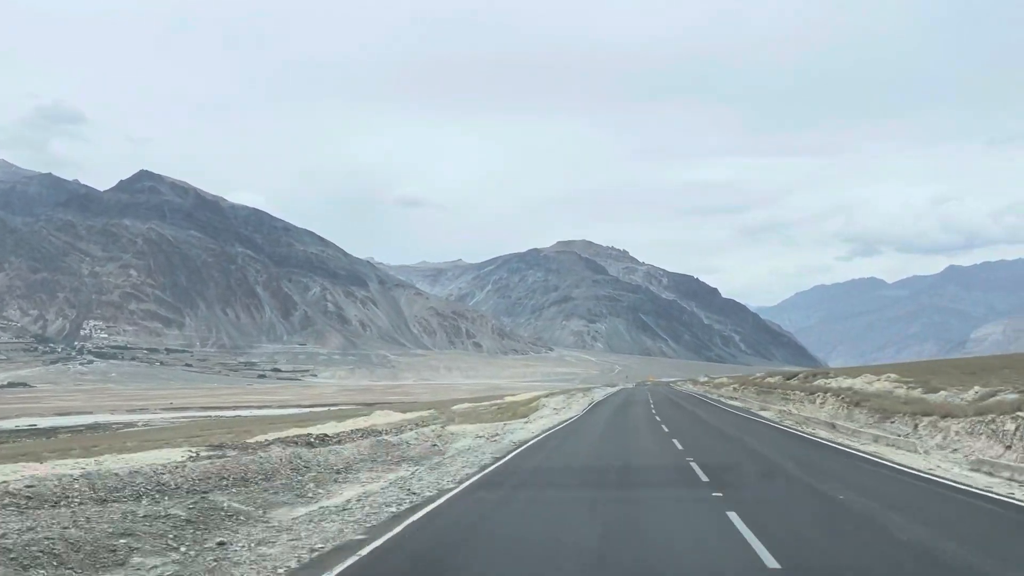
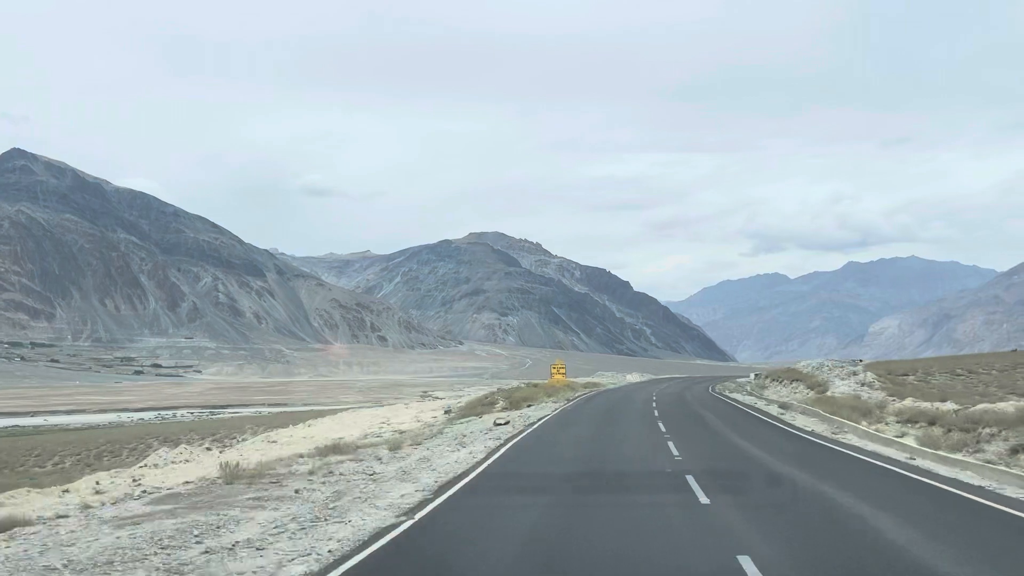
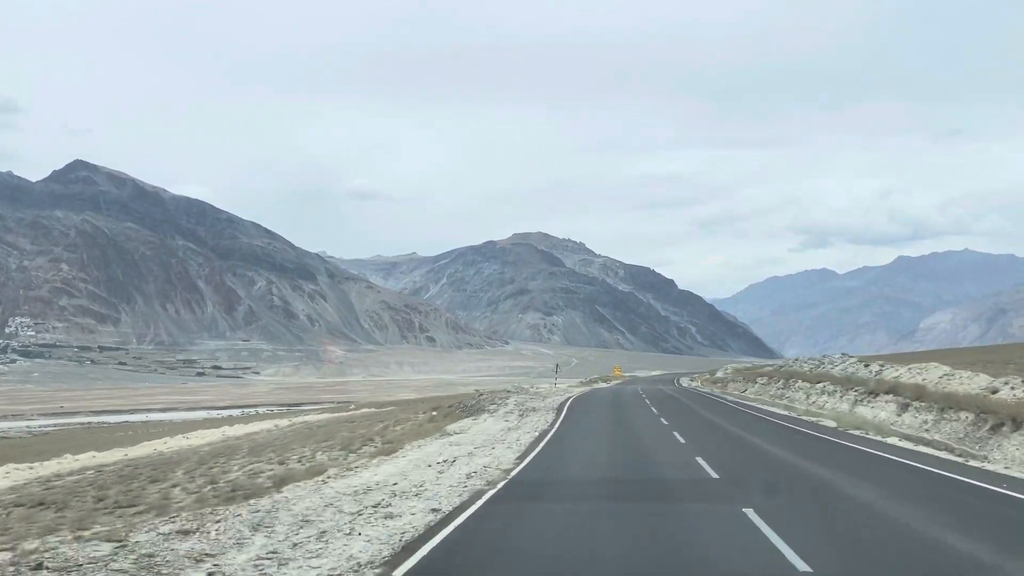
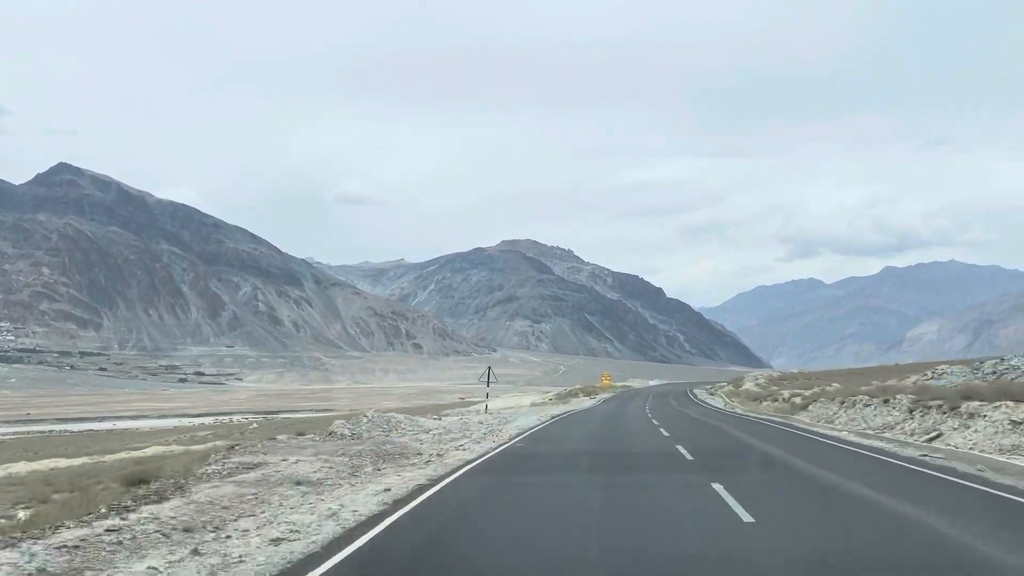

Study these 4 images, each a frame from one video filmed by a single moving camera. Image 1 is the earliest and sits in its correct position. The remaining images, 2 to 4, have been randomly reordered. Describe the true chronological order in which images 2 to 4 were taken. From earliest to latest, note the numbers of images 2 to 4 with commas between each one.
3, 4, 2
